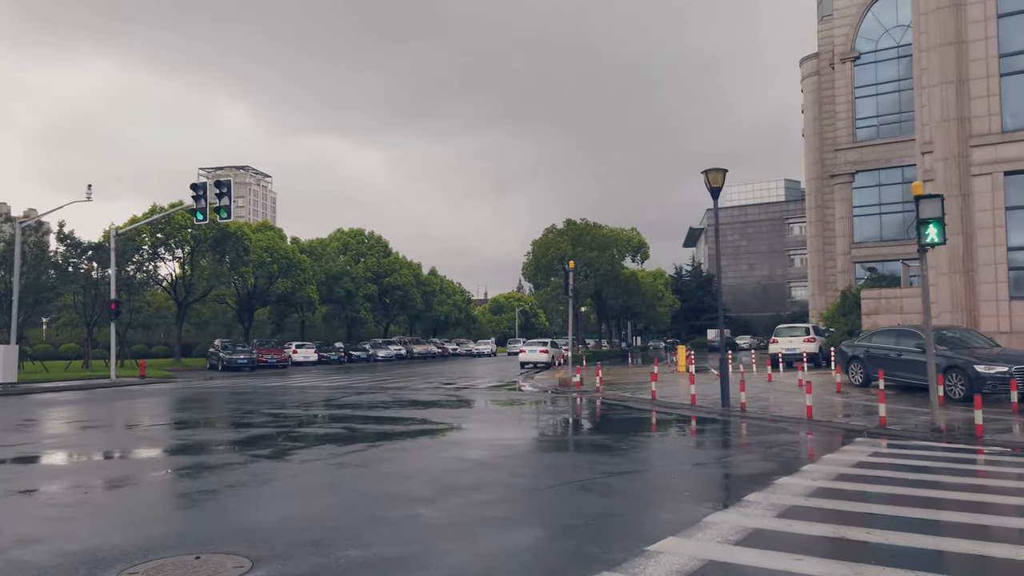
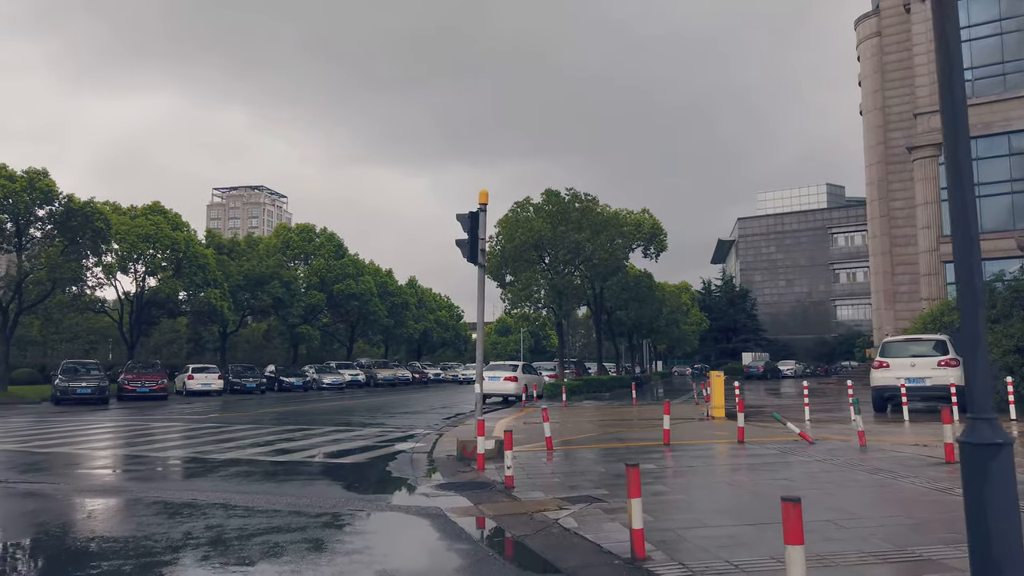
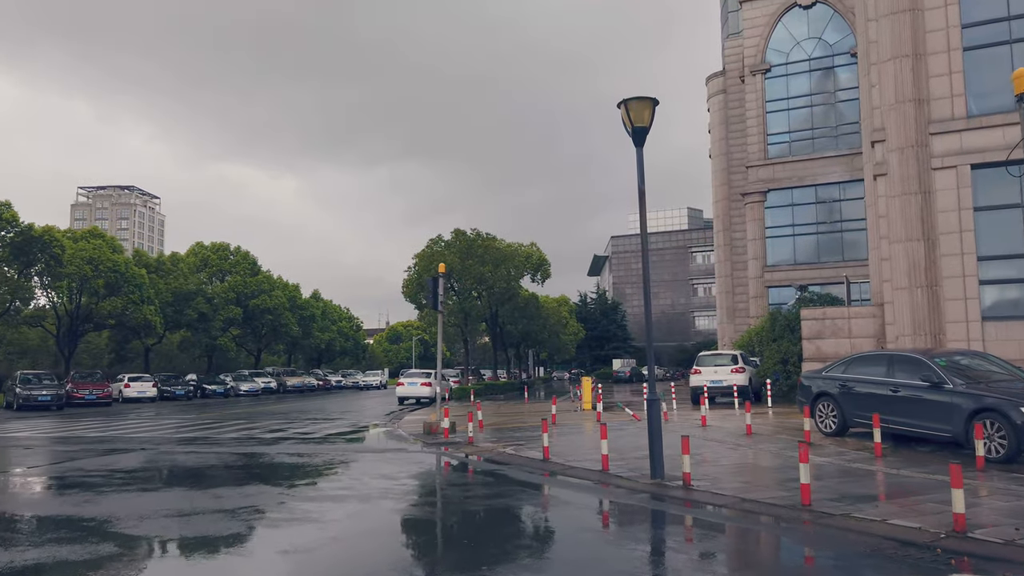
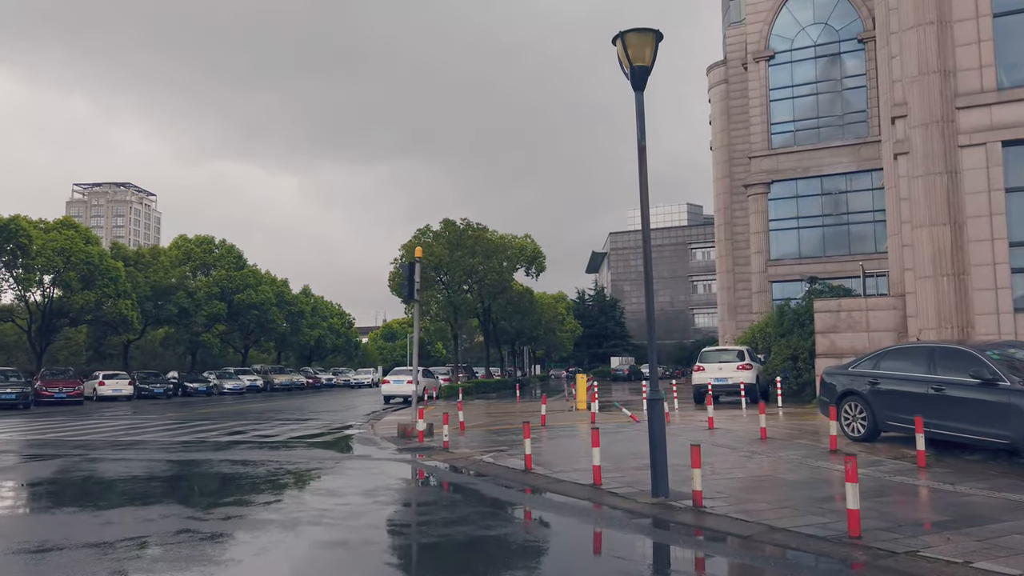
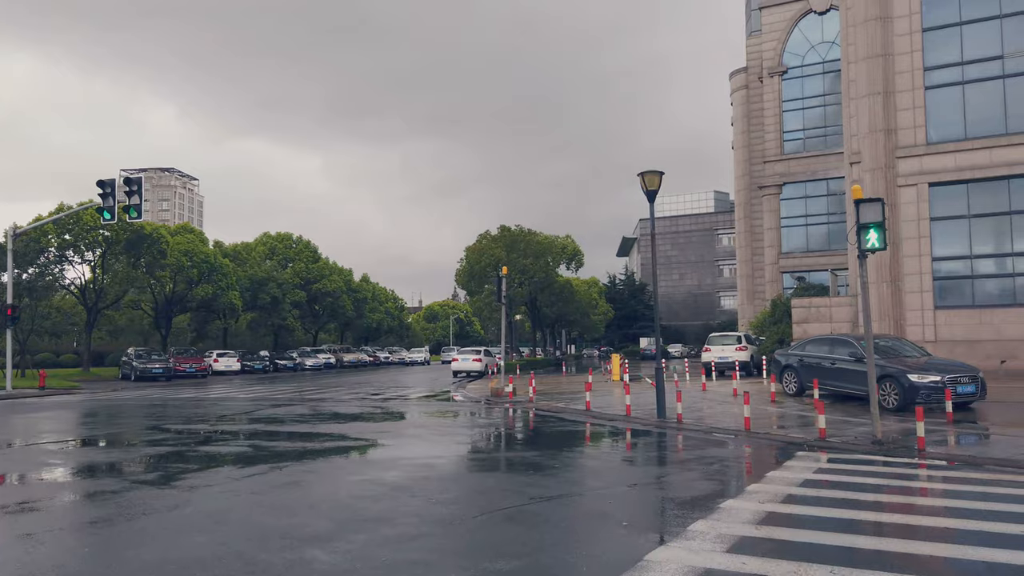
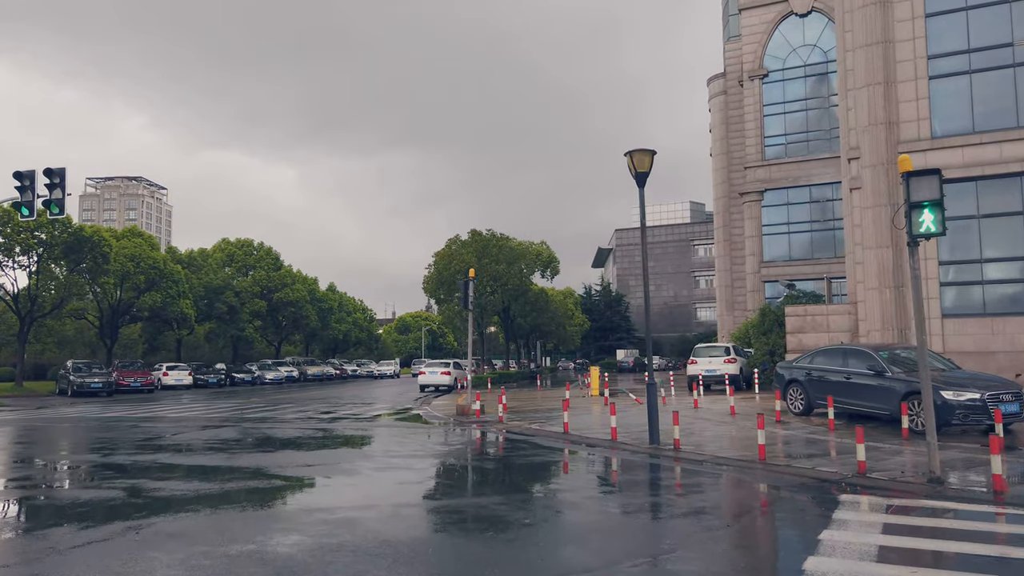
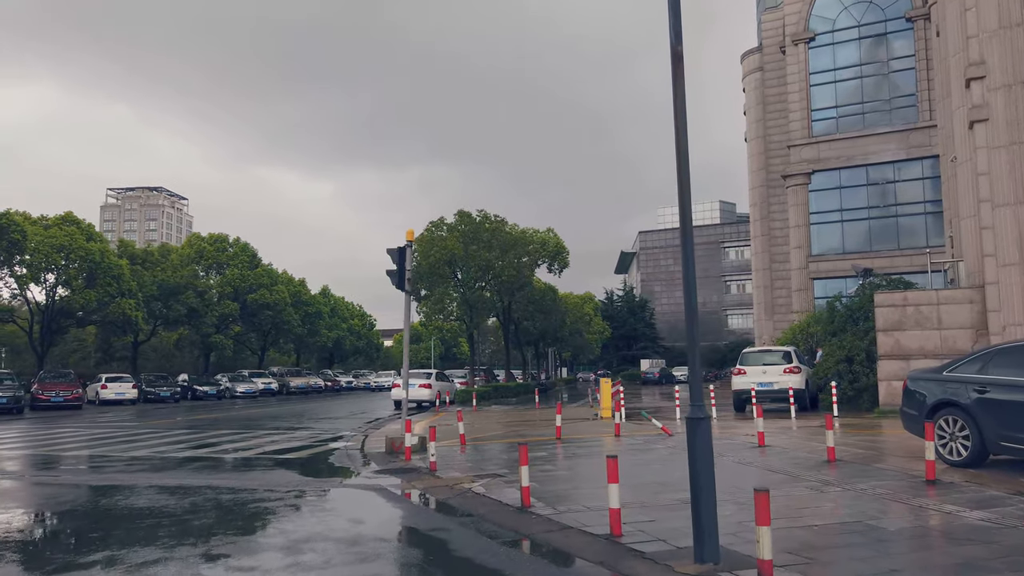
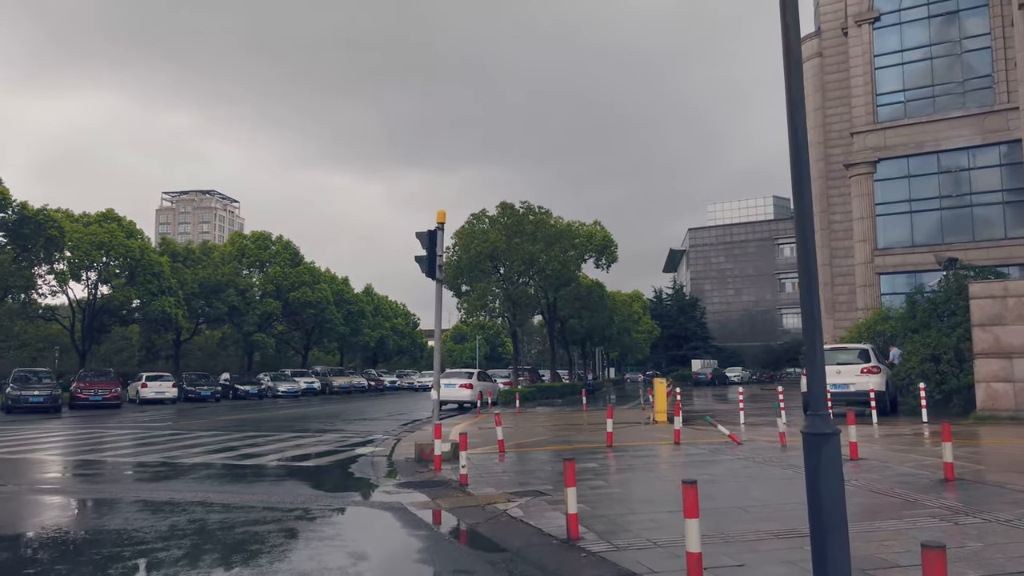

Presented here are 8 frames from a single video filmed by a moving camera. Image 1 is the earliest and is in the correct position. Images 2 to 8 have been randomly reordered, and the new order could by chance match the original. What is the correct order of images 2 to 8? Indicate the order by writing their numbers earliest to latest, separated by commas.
5, 6, 3, 4, 7, 8, 2
